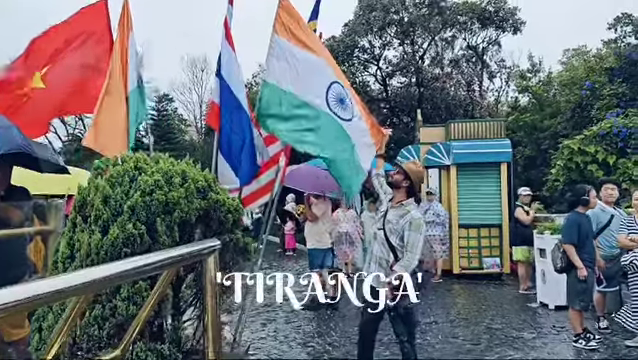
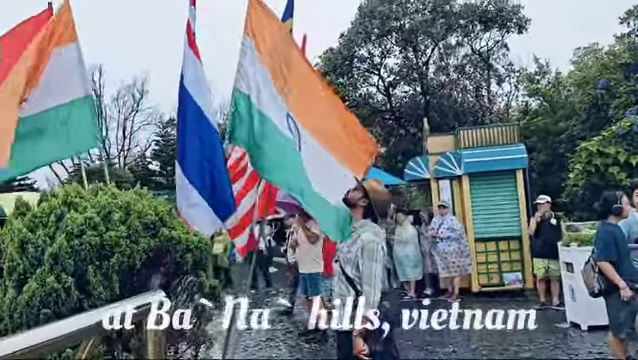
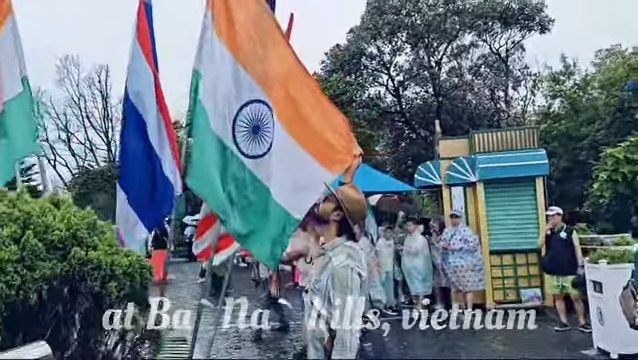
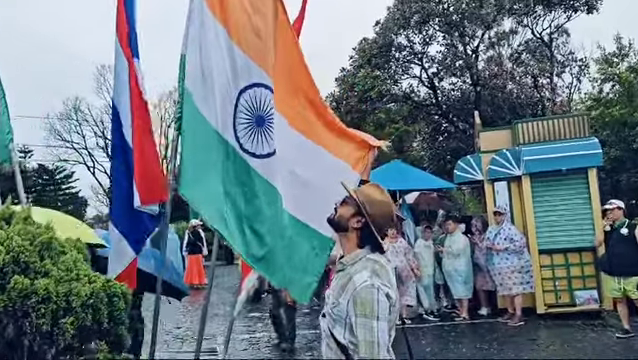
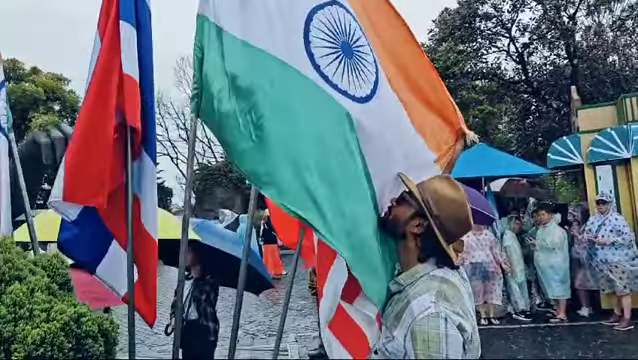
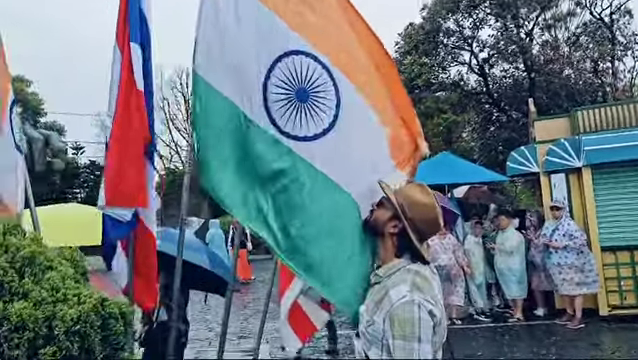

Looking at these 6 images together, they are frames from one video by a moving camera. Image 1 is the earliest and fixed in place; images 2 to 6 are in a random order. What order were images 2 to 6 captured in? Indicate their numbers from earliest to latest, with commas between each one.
2, 3, 4, 6, 5
